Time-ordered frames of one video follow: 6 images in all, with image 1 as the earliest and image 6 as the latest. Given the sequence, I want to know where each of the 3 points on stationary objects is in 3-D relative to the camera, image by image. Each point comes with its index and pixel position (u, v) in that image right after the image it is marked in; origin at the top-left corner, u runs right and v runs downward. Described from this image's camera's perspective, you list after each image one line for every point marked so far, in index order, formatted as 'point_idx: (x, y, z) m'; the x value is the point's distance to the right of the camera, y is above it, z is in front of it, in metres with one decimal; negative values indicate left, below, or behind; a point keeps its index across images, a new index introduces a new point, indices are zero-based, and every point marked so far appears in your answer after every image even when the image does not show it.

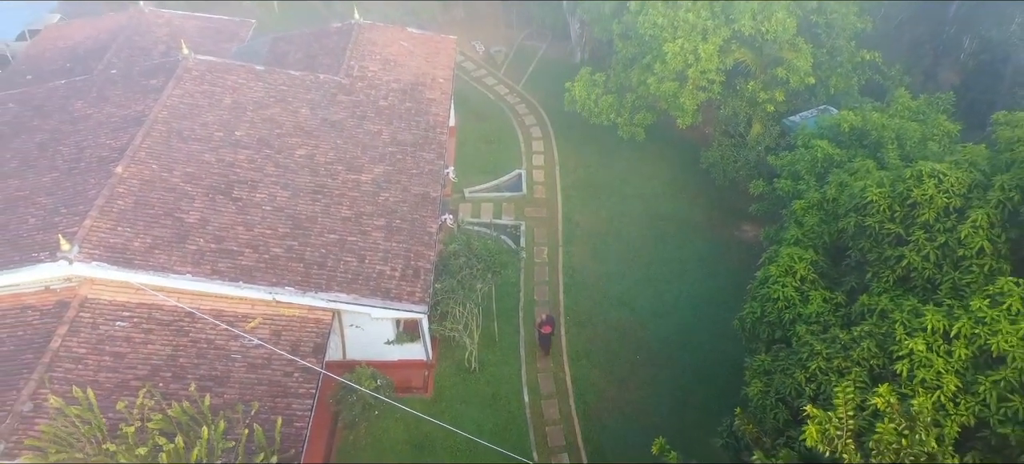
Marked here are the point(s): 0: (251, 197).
0: (-6.4, +0.9, +14.9) m
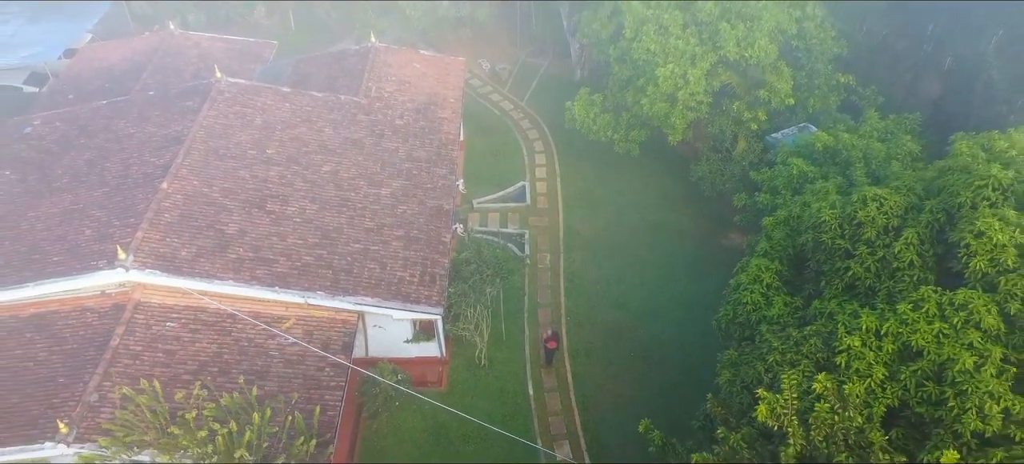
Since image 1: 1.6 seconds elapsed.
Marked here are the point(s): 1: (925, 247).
0: (-6.3, +0.6, +16.5) m
1: (+6.8, -0.3, +10.0) m
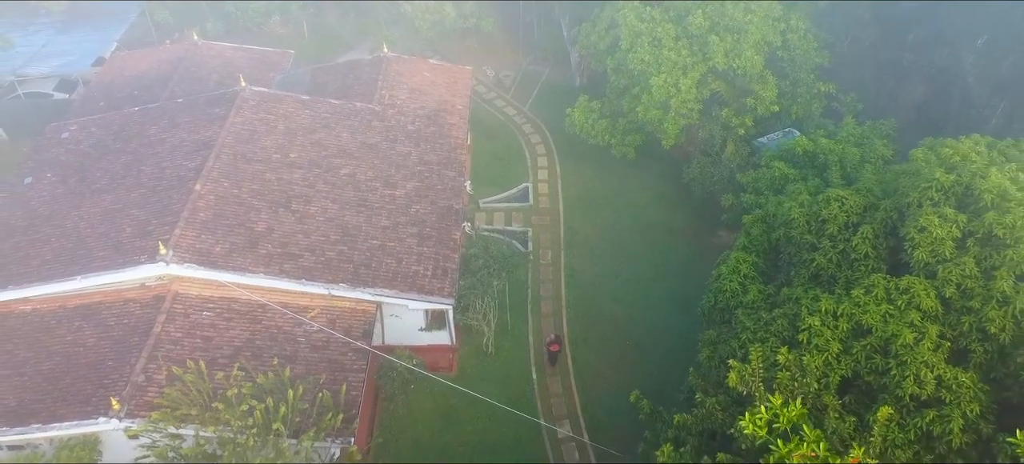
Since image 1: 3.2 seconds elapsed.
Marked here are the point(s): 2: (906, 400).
0: (-6.1, +0.7, +18.0) m
1: (+6.9, -0.2, +11.4) m
2: (+6.1, -2.6, +9.3) m
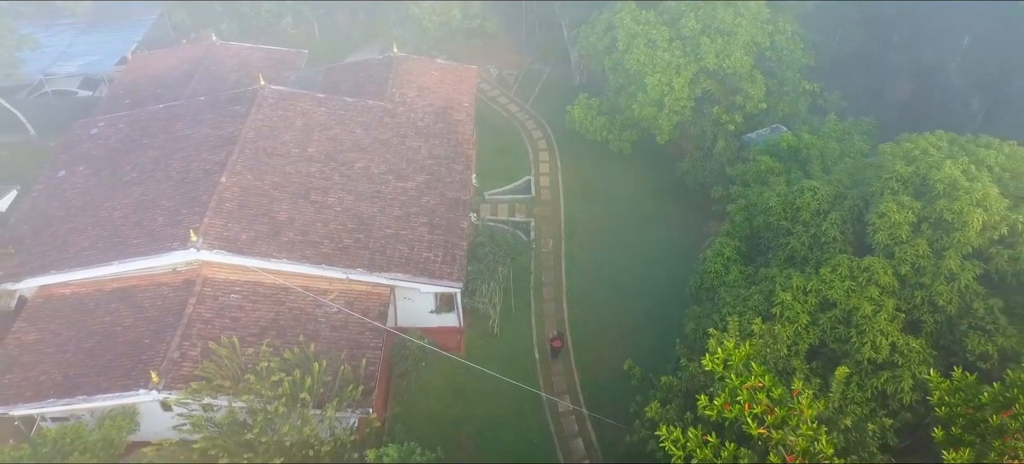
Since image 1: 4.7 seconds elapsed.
0: (-6.0, +1.0, +19.3) m
1: (+7.1, +0.1, +12.7) m
2: (+6.2, -2.3, +10.6) m
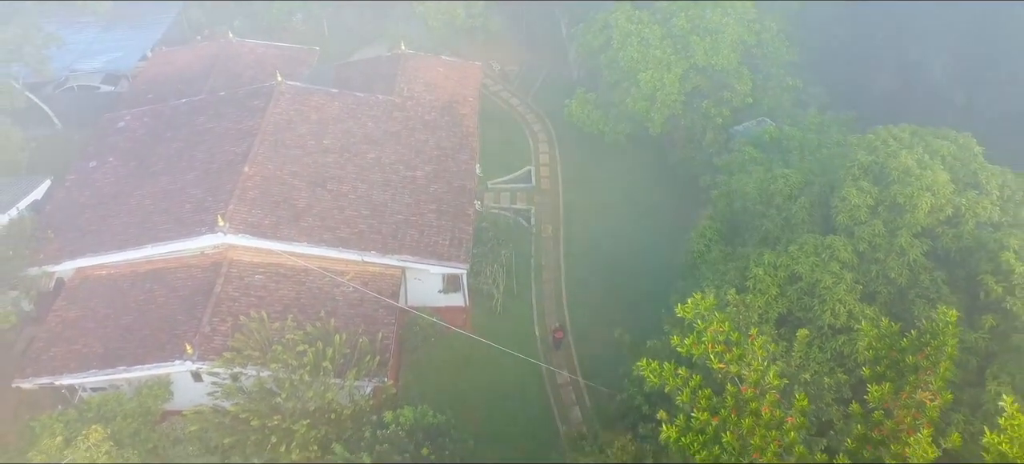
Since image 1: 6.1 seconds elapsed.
0: (-5.9, +1.5, +20.7) m
1: (+7.1, +0.5, +14.2) m
2: (+6.3, -1.9, +12.1) m
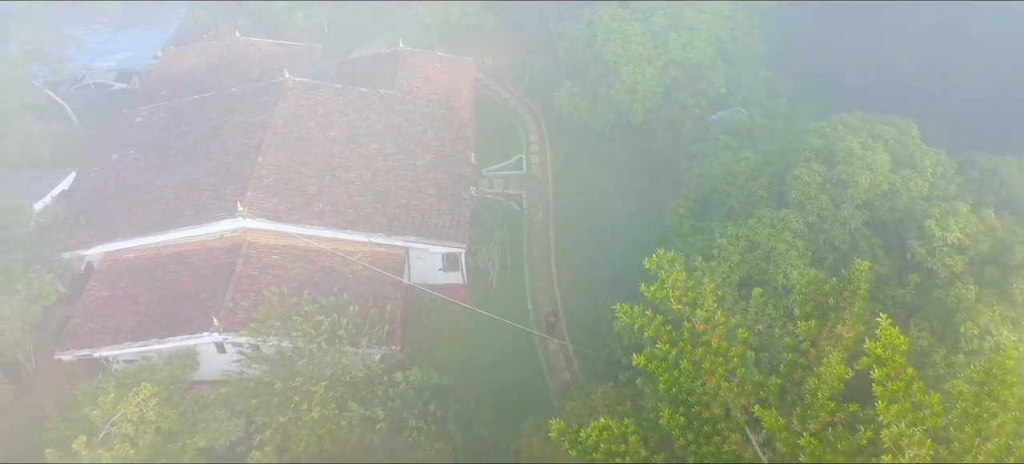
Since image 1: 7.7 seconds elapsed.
0: (-6.2, +2.1, +22.5) m
1: (+7.0, +1.2, +16.2) m
2: (+6.2, -1.3, +14.1) m
